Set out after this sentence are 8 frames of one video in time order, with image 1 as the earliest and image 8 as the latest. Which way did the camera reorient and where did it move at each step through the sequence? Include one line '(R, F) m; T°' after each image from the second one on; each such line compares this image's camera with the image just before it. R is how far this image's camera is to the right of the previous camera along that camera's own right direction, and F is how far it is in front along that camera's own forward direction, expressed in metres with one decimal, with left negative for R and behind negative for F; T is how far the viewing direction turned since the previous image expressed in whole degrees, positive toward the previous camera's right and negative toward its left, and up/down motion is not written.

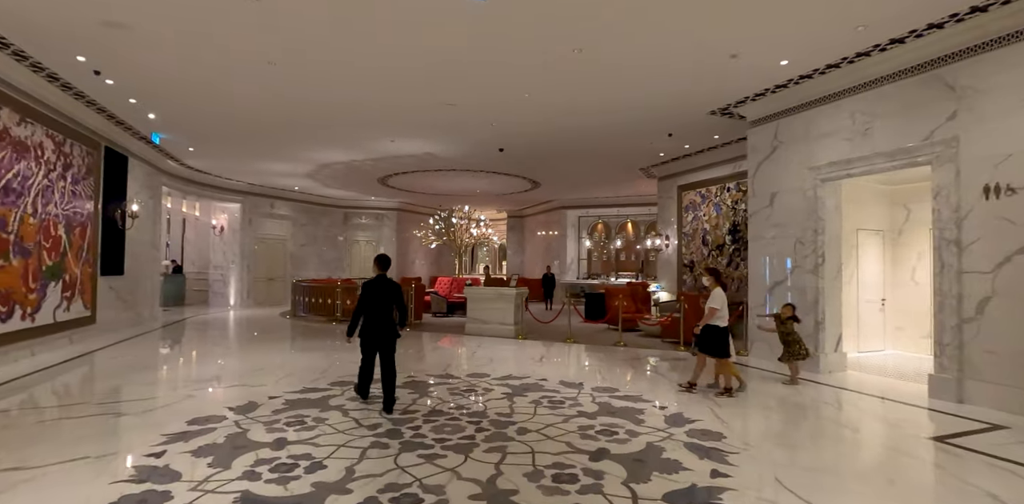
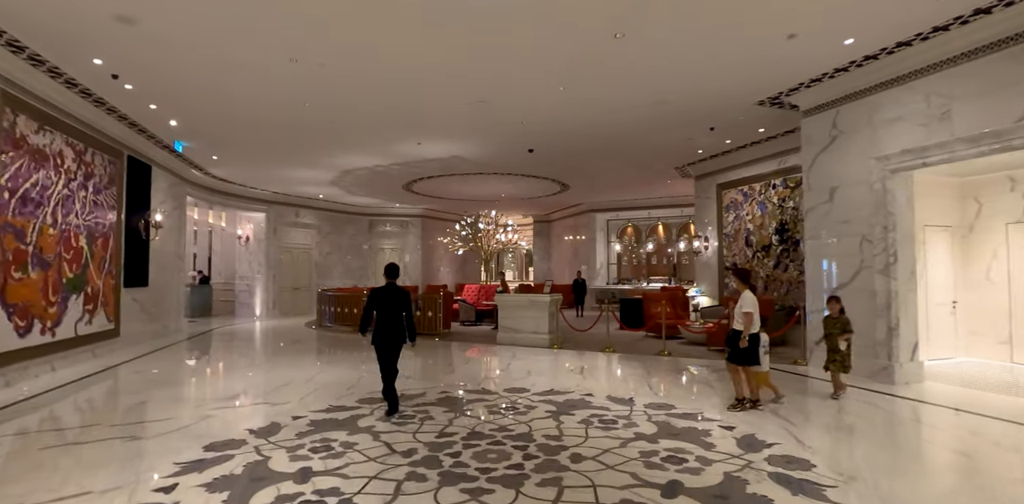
(-0.2, +0.5) m; -2°
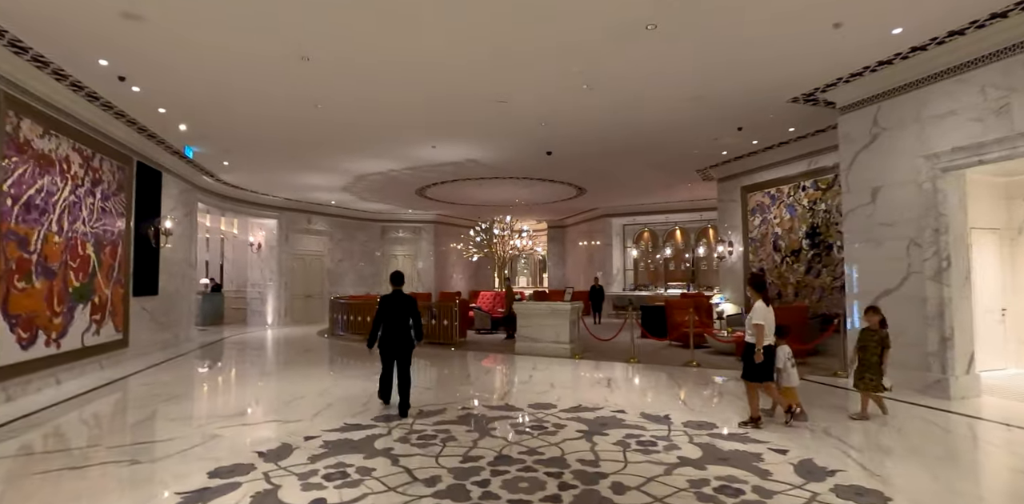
(-0.1, +0.3) m; -1°
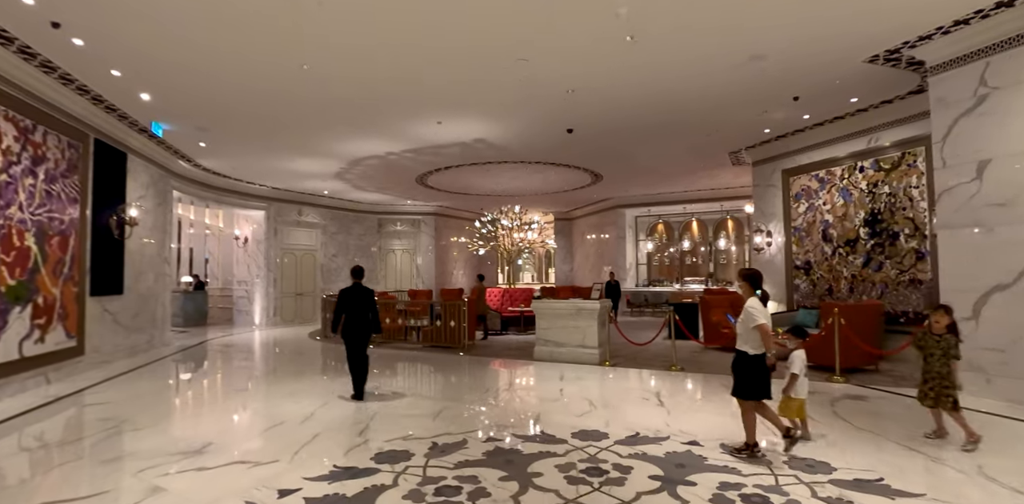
(-0.3, +1.2) m; 0°
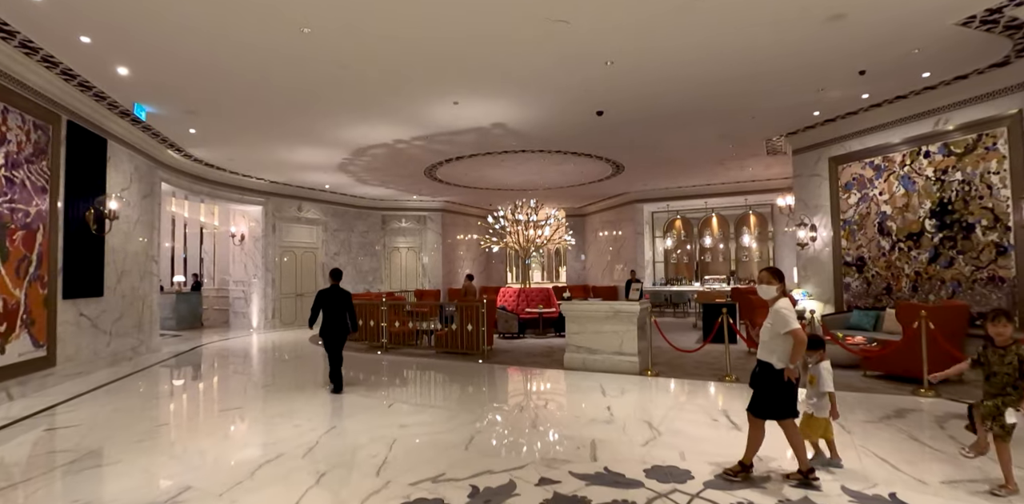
(-0.4, +0.9) m; 0°
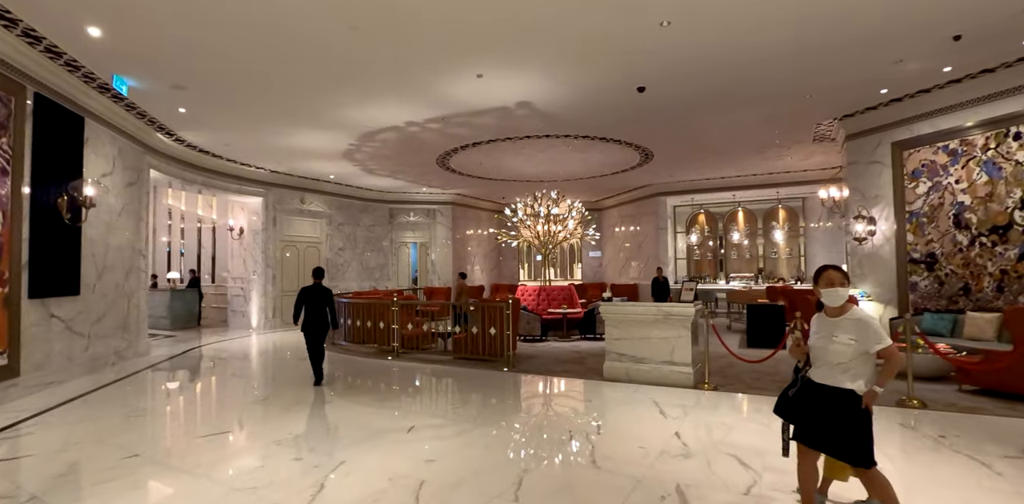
(-0.4, +0.9) m; 0°
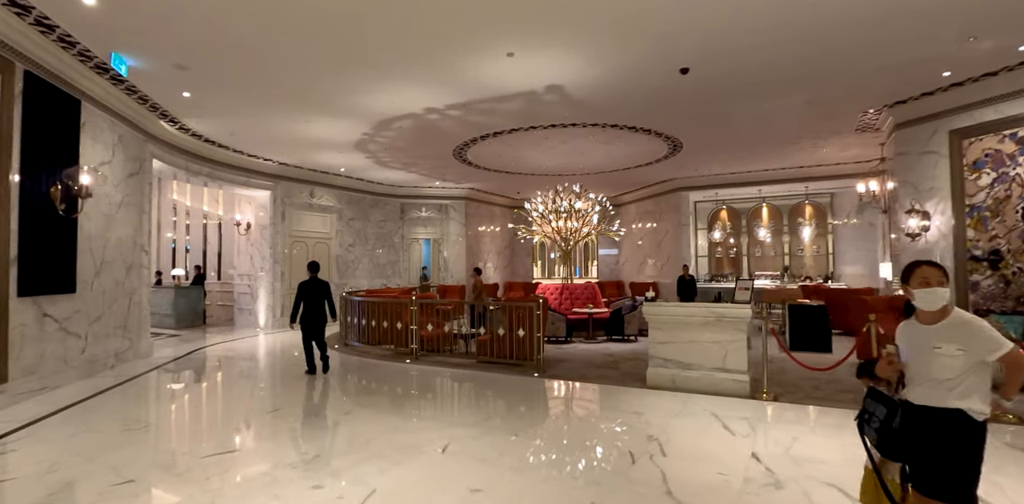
(-0.3, +0.5) m; 0°
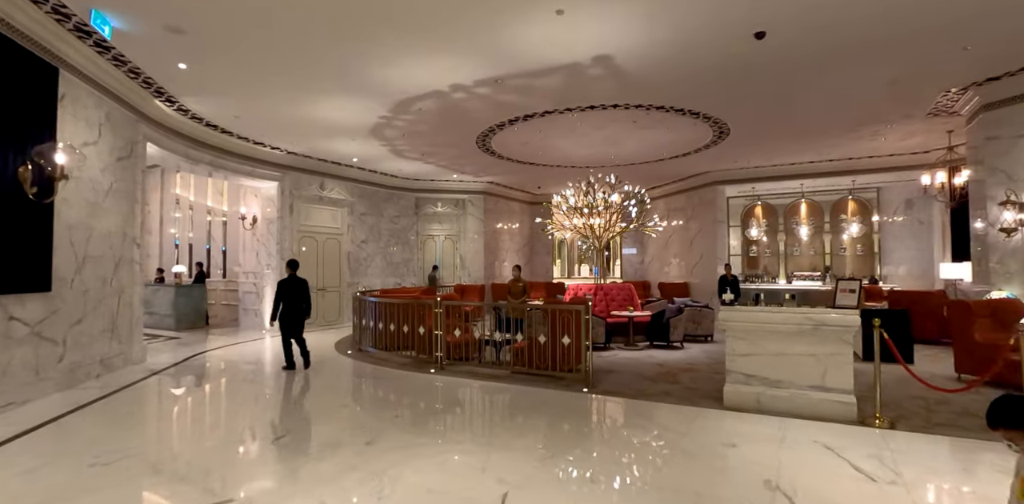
(-0.4, +0.9) m; -1°
